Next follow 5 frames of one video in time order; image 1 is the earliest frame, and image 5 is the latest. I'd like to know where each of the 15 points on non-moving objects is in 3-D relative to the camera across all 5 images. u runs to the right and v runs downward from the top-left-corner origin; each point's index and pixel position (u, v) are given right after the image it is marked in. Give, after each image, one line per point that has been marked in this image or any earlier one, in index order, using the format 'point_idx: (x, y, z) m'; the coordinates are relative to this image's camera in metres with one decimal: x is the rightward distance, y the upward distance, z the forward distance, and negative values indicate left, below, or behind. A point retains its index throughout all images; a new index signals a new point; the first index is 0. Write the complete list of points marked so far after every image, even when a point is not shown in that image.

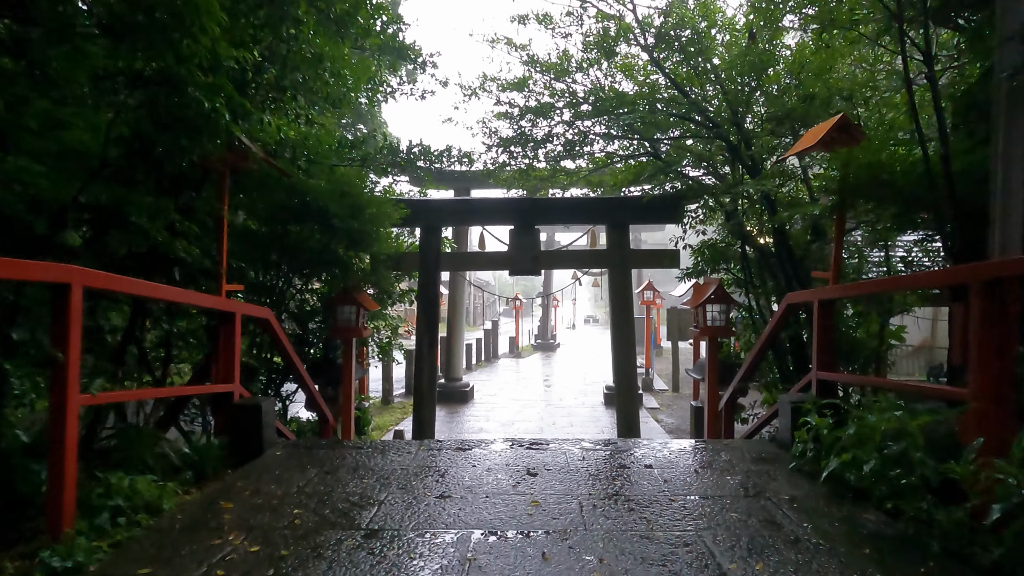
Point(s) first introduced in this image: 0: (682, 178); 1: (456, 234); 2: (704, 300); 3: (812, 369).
0: (+1.4, +0.9, +5.5) m
1: (-0.8, +0.8, +9.5) m
2: (+1.5, -0.1, +5.1) m
3: (+1.6, -0.4, +3.4) m
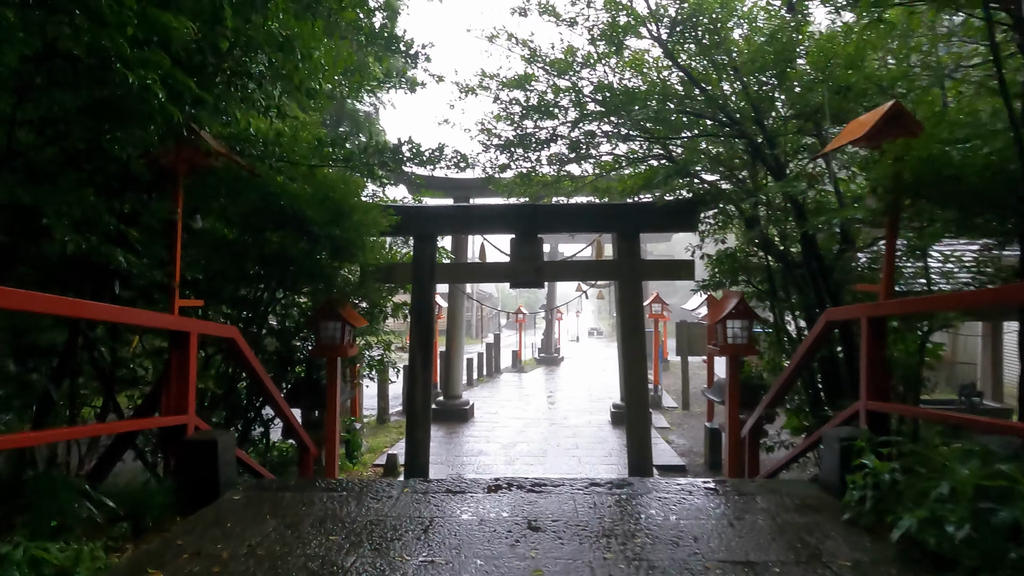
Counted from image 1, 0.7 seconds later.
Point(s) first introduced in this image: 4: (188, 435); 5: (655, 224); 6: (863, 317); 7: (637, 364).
0: (+1.4, +0.8, +5.0) m
1: (-0.8, +0.6, +9.1) m
2: (+1.5, -0.2, +4.6) m
3: (+1.6, -0.5, +3.0) m
4: (-1.4, -0.6, +2.8) m
5: (+1.2, +0.5, +5.6) m
6: (+1.5, -0.1, +2.9) m
7: (+1.1, -0.7, +5.5) m
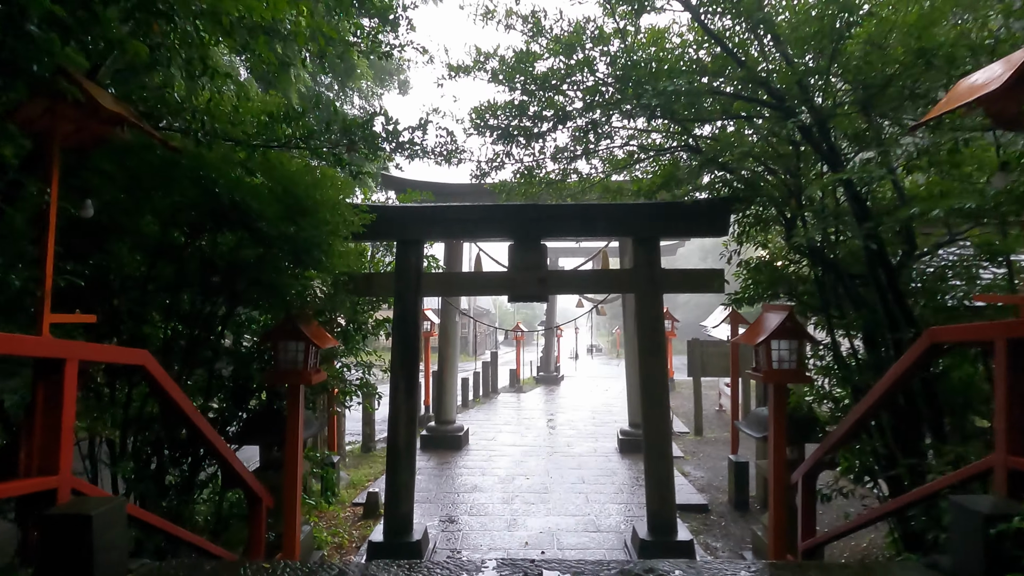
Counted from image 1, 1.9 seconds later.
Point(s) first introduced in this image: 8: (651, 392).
0: (+1.4, +0.7, +4.3) m
1: (-0.8, +0.4, +8.3) m
2: (+1.5, -0.3, +3.8) m
3: (+1.6, -0.5, +2.2) m
4: (-1.4, -0.7, +2.0) m
5: (+1.2, +0.4, +4.8) m
6: (+1.6, -0.2, +2.1) m
7: (+1.0, -0.8, +4.7) m
8: (+1.0, -0.7, +4.7) m
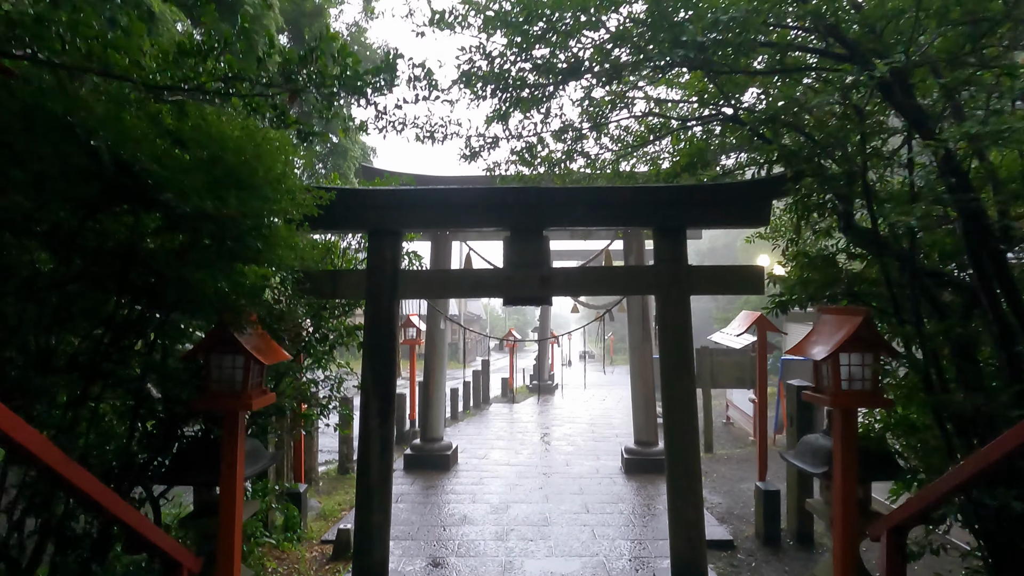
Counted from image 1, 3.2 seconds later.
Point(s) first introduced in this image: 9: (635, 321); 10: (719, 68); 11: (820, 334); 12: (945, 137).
0: (+1.4, +0.7, +3.5) m
1: (-0.9, +0.4, +7.5) m
2: (+1.5, -0.3, +3.0) m
3: (+1.6, -0.5, +1.4) m
4: (-1.4, -0.6, +1.2) m
5: (+1.2, +0.4, +4.0) m
6: (+1.6, -0.1, +1.3) m
7: (+1.0, -0.8, +3.9) m
8: (+1.0, -0.7, +3.9) m
9: (+1.5, -0.4, +7.8) m
10: (+1.1, +1.1, +3.4) m
11: (+1.5, -0.2, +3.3) m
12: (+1.8, +0.6, +2.8) m
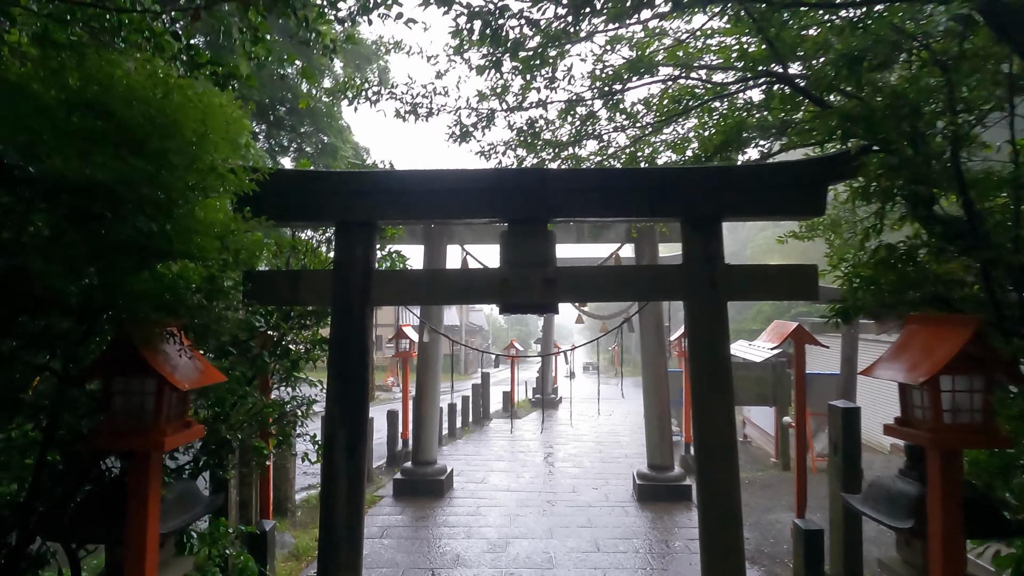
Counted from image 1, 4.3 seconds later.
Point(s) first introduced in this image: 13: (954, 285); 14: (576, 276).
0: (+1.4, +0.7, +2.8) m
1: (-0.9, +0.3, +6.8) m
2: (+1.5, -0.3, +2.3) m
3: (+1.6, -0.5, +0.6) m
4: (-1.4, -0.6, +0.5) m
5: (+1.2, +0.4, +3.3) m
6: (+1.5, -0.1, +0.6) m
7: (+1.0, -0.8, +3.2) m
8: (+1.0, -0.8, +3.2) m
9: (+1.5, -0.5, +7.1) m
10: (+1.0, +1.1, +2.7) m
11: (+1.5, -0.2, +2.6) m
12: (+1.8, +0.6, +2.1) m
13: (+1.8, 0.0, +2.7) m
14: (+0.3, +0.1, +3.3) m
